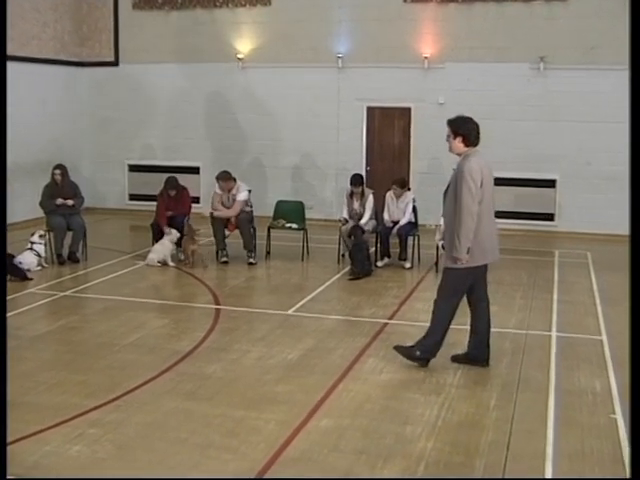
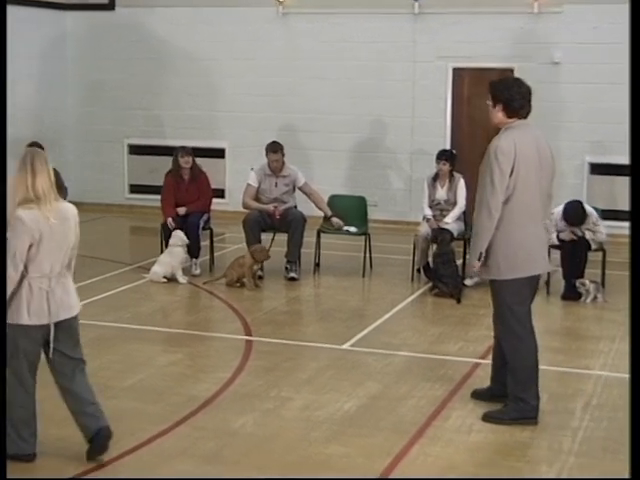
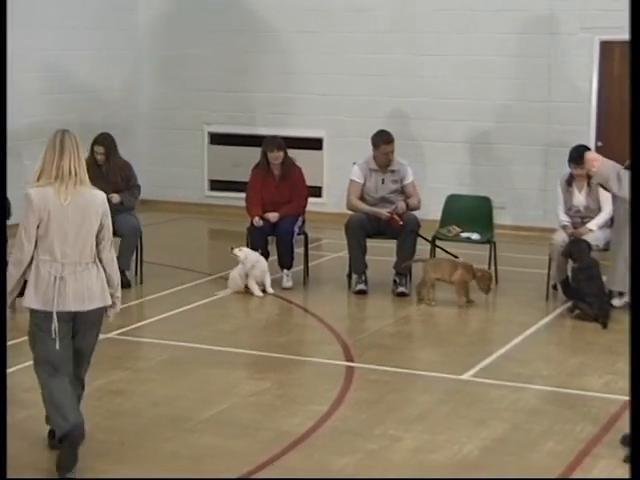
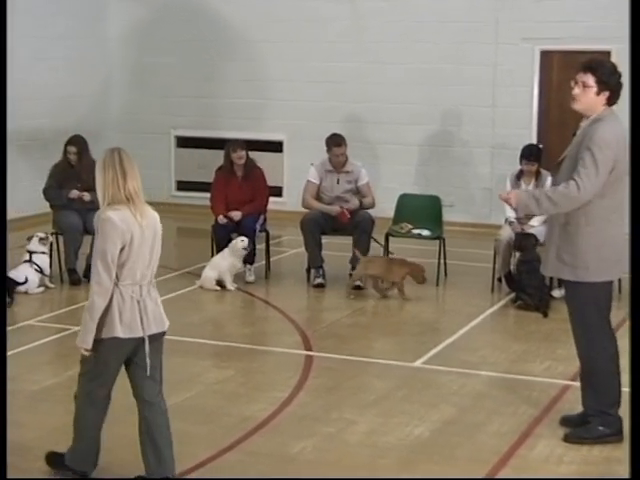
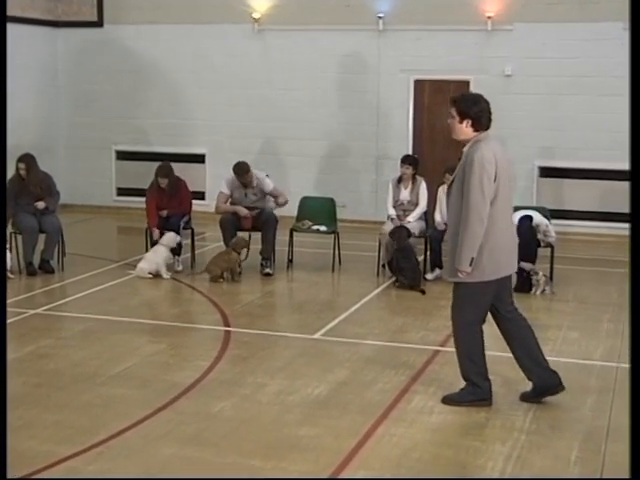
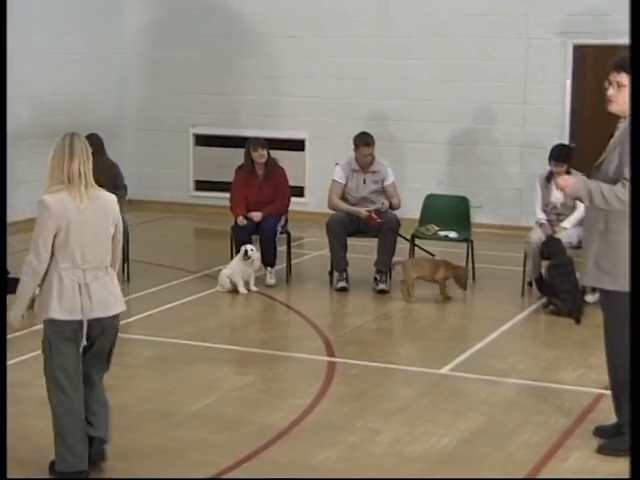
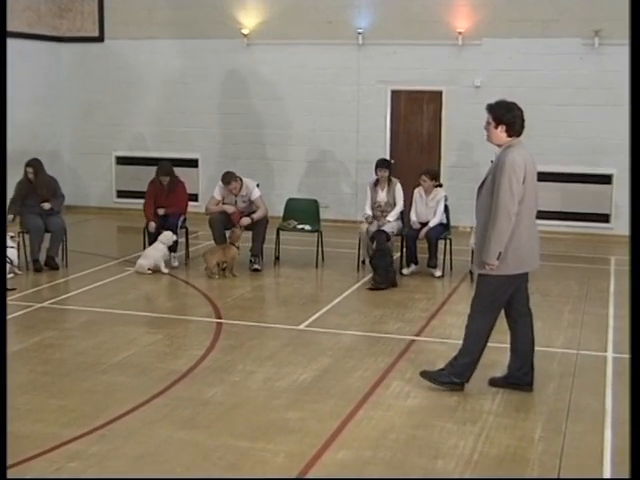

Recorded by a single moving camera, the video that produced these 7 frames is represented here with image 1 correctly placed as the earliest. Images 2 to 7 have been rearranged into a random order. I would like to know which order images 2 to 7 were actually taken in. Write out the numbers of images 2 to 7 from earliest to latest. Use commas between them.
7, 5, 2, 4, 6, 3
